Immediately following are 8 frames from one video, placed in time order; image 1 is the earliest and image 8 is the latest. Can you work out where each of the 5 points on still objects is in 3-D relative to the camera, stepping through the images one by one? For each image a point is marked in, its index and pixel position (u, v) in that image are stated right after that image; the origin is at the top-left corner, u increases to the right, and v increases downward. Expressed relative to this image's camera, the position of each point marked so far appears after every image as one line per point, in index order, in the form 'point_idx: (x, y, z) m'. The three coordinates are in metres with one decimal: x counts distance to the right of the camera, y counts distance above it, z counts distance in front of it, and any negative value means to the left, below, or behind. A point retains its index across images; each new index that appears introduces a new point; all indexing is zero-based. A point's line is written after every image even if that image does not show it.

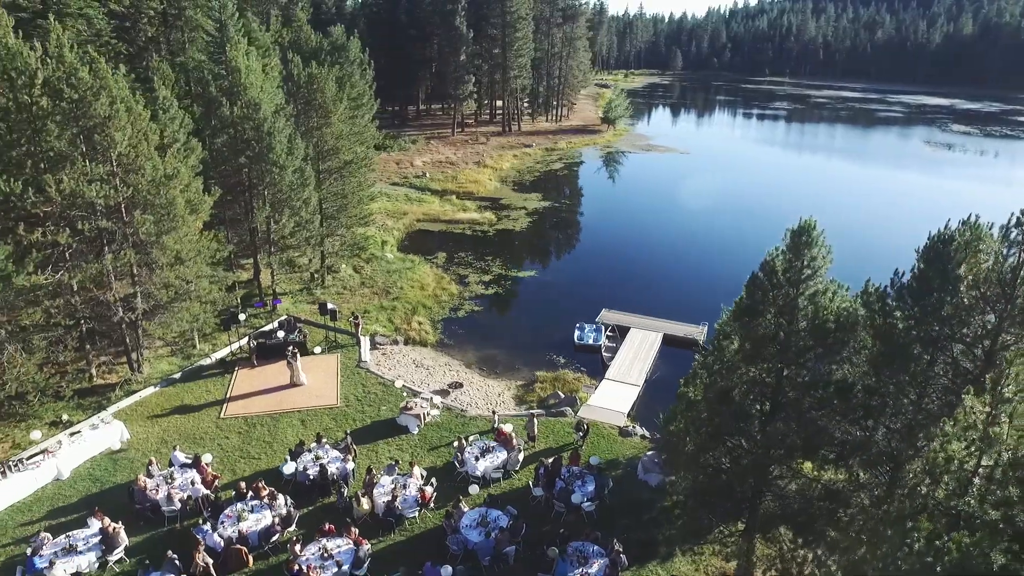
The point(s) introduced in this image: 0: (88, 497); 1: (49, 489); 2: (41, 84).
0: (-11.4, -5.6, +17.5) m
1: (-12.7, -5.5, +17.8) m
2: (-13.3, +5.9, +18.6) m
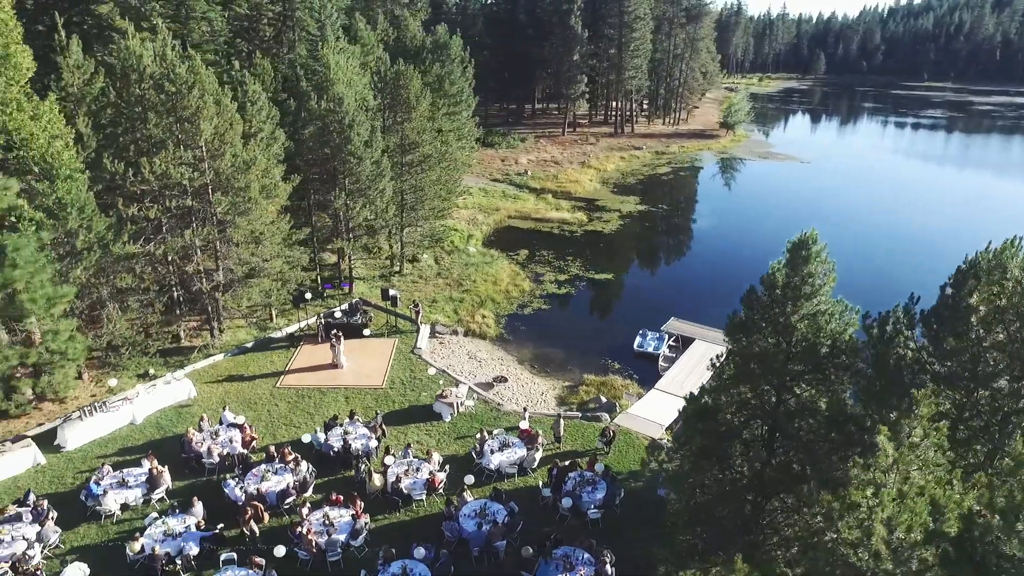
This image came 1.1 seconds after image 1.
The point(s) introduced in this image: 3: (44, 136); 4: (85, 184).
0: (-11.0, -4.7, +19.8) m
1: (-12.2, -4.5, +20.3) m
2: (-11.8, +6.9, +21.1) m
3: (-13.3, +4.4, +18.4) m
4: (-13.0, +3.2, +19.8) m
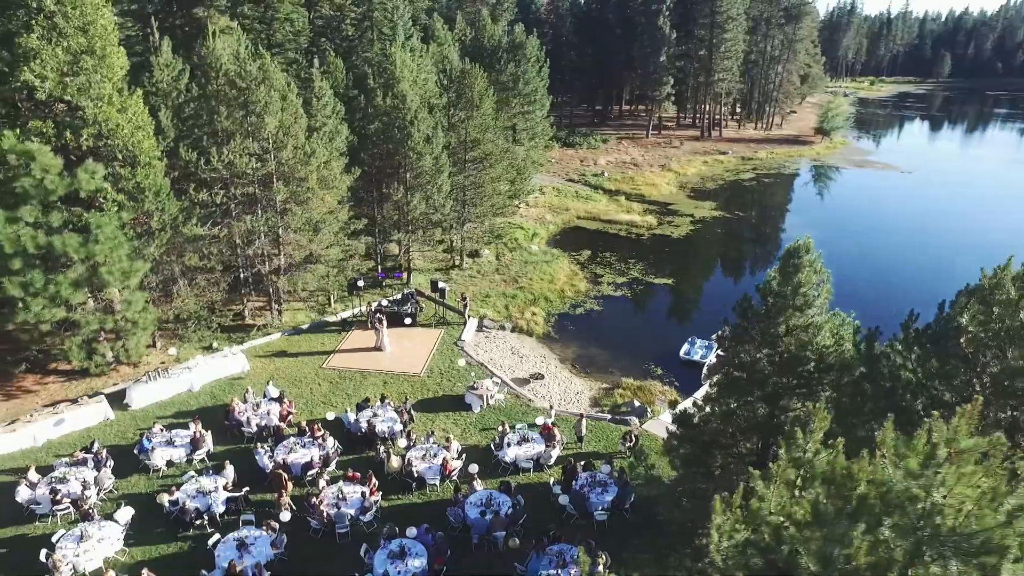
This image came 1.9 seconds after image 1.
0: (-10.3, -4.0, +21.6) m
1: (-11.4, -3.7, +22.3) m
2: (-10.3, +7.6, +23.0) m
3: (-12.2, +5.2, +20.6) m
4: (-11.8, +4.0, +21.8) m
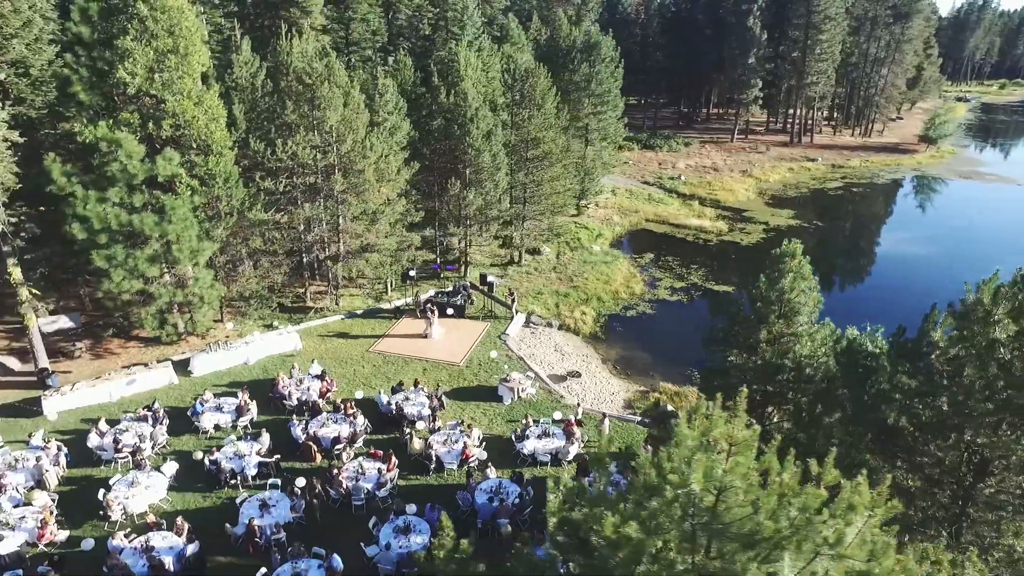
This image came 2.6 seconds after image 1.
0: (-9.3, -3.3, +23.3) m
1: (-10.2, -3.0, +24.2) m
2: (-8.4, +8.3, +24.7) m
3: (-10.8, +6.0, +22.6) m
4: (-10.3, +4.8, +23.8) m
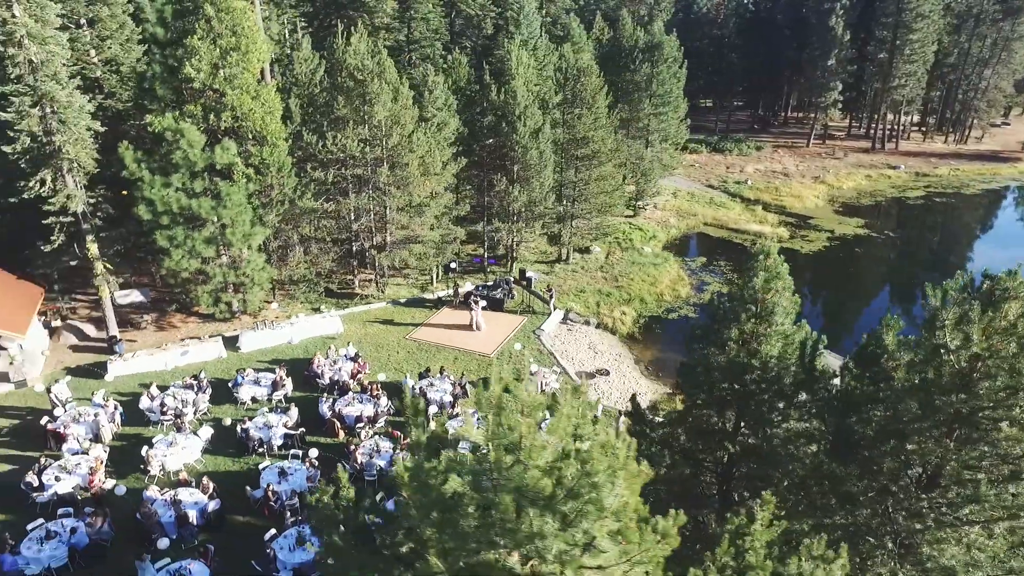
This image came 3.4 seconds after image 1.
0: (-8.3, -2.7, +24.8) m
1: (-9.1, -2.3, +25.7) m
2: (-6.7, +8.8, +26.0) m
3: (-9.5, +6.7, +24.2) m
4: (-8.9, +5.5, +25.3) m
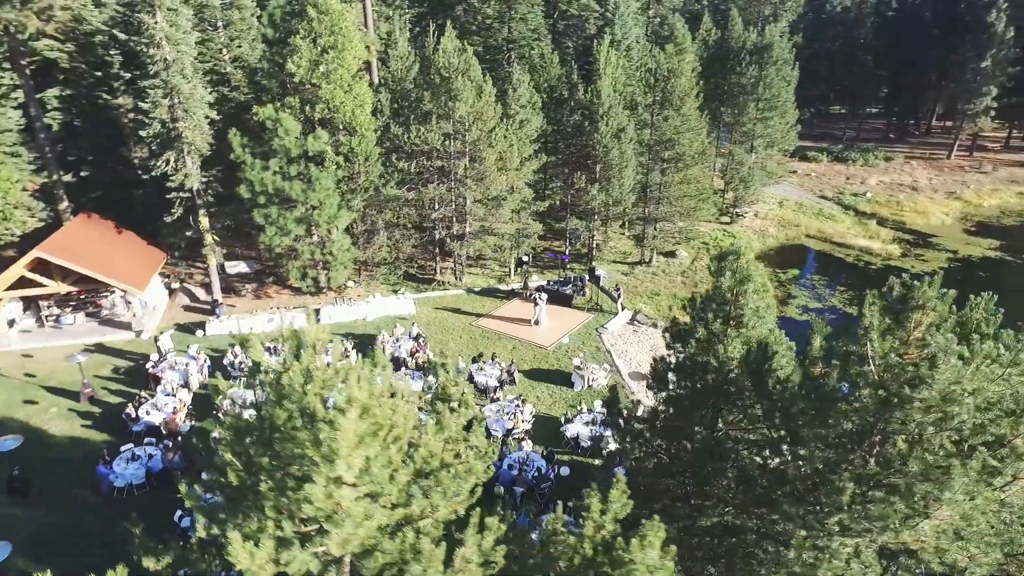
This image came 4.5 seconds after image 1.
0: (-6.1, -1.9, +26.8) m
1: (-6.7, -1.4, +27.9) m
2: (-3.4, +9.5, +27.7) m
3: (-6.6, +7.6, +26.4) m
4: (-5.9, +6.3, +27.4) m
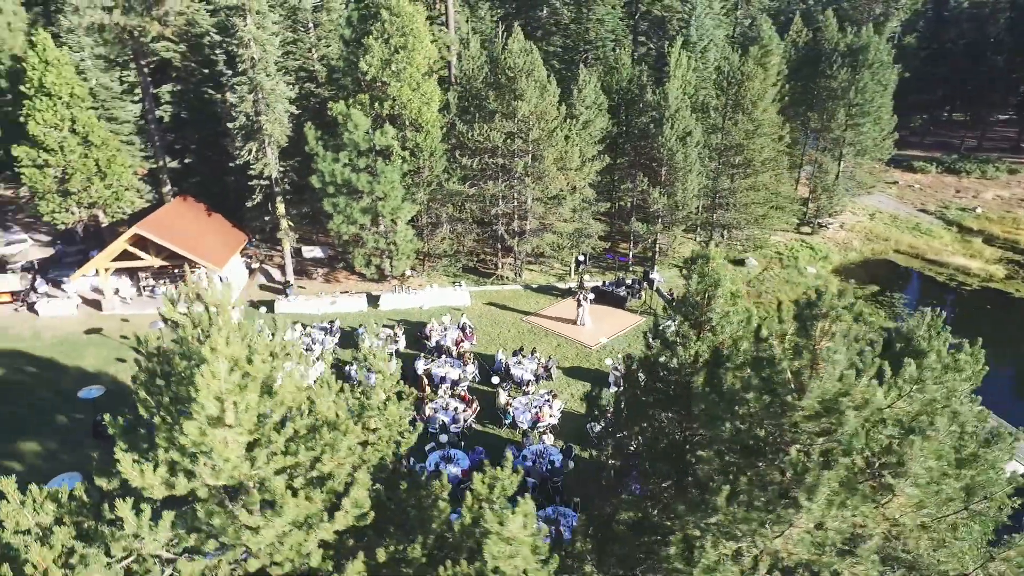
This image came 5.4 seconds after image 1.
0: (-4.1, -1.4, +28.1) m
1: (-4.5, -1.0, +29.3) m
2: (-0.6, +9.8, +28.5) m
3: (-4.1, +8.0, +27.8) m
4: (-3.3, +6.7, +28.7) m
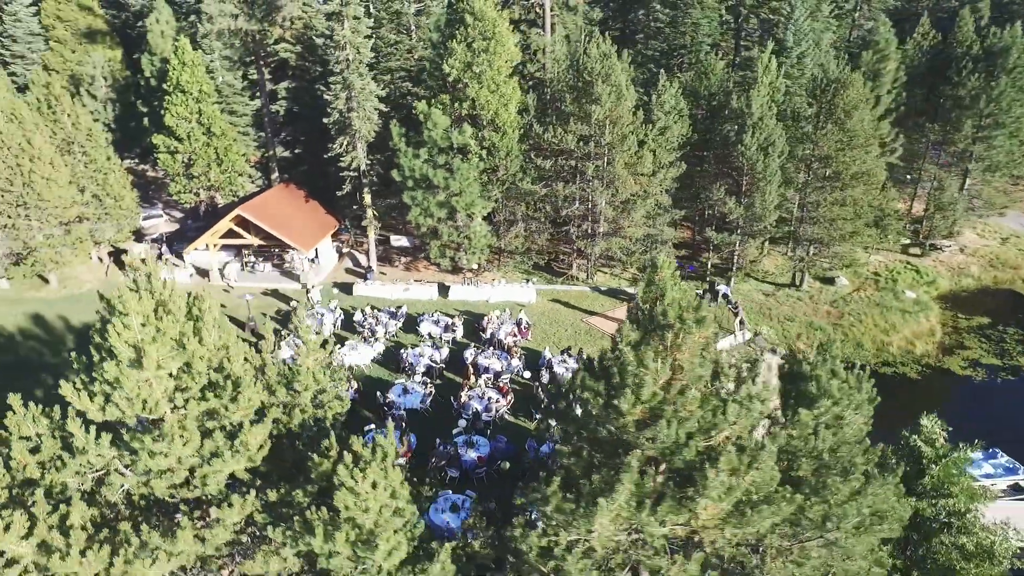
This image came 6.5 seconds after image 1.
0: (-1.4, -1.1, +29.4) m
1: (-1.5, -0.6, +30.6) m
2: (+2.9, +9.8, +29.1) m
3: (-0.8, +8.3, +29.0) m
4: (+0.1, +6.9, +29.7) m
